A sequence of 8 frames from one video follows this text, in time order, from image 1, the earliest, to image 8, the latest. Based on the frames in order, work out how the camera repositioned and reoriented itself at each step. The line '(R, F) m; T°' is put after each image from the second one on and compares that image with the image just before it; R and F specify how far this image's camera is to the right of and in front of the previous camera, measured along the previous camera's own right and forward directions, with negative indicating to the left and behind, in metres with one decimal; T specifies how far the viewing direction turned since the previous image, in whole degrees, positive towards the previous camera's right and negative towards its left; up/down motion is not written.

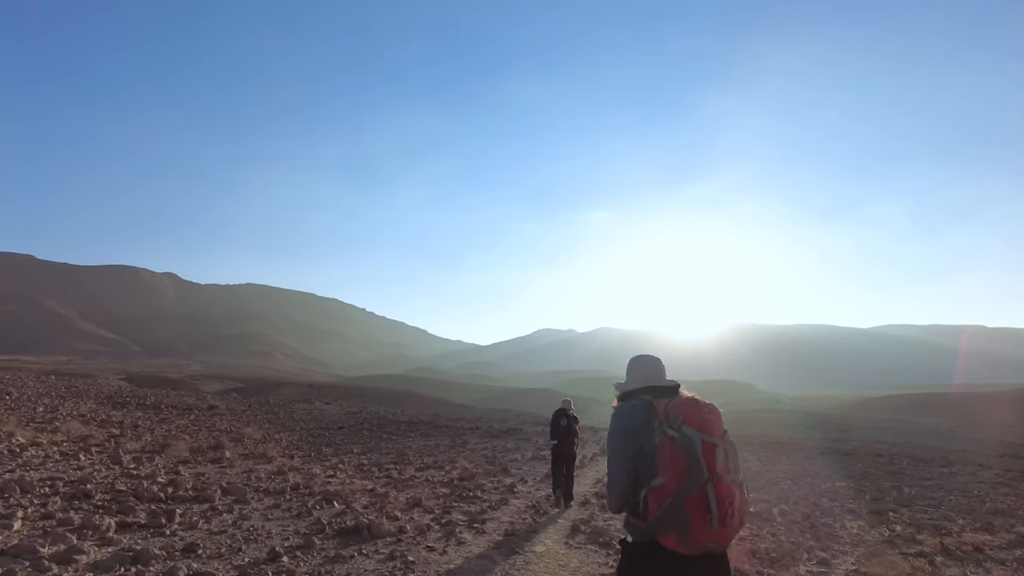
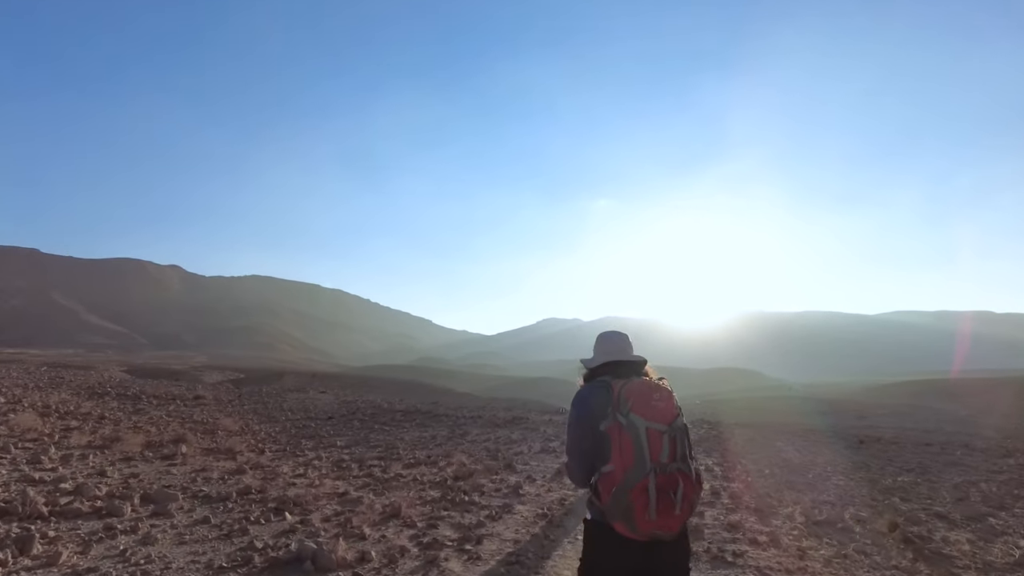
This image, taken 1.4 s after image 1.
(0.0, +2.1) m; 0°
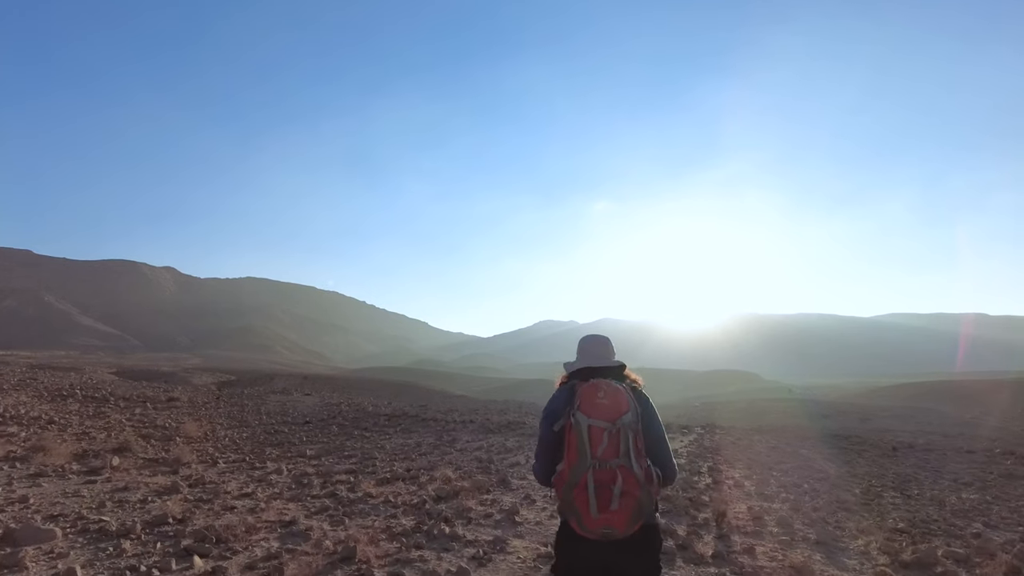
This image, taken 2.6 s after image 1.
(0.0, +1.9) m; 0°
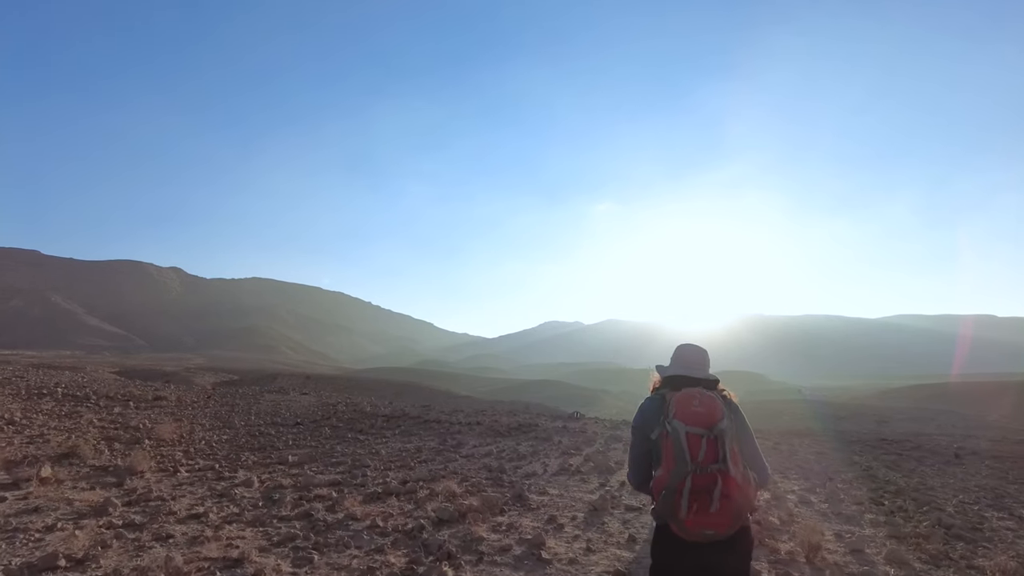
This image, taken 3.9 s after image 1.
(-0.2, +1.8) m; 0°
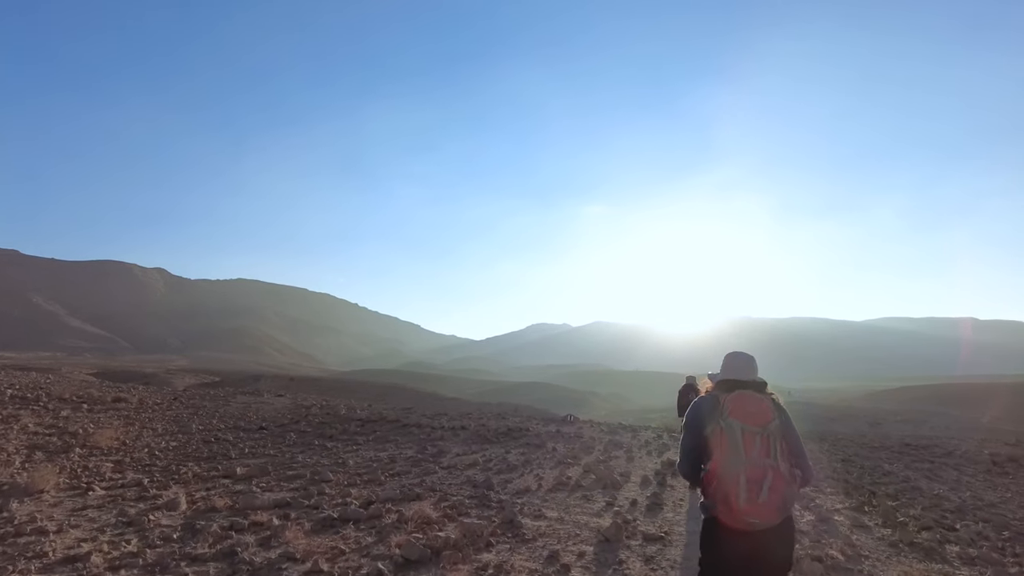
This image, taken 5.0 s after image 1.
(0.0, +1.7) m; +1°
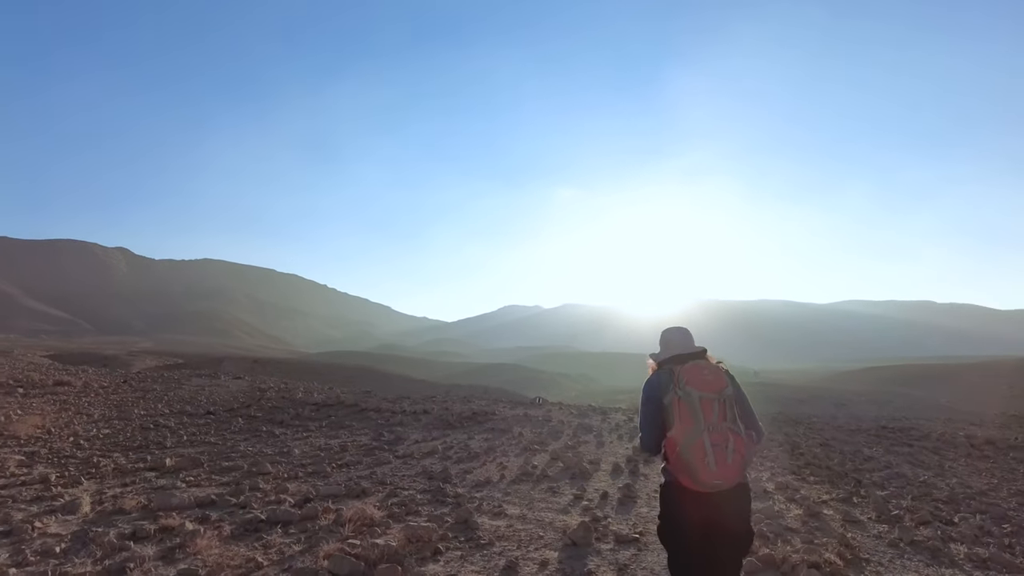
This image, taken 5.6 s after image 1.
(+0.2, +0.9) m; +3°
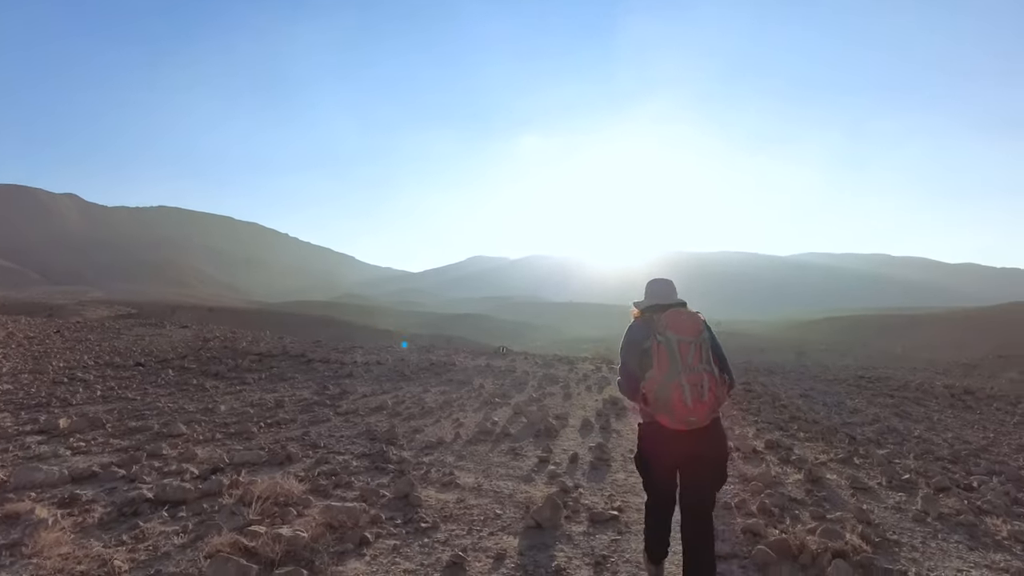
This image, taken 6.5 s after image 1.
(+0.1, +1.2) m; +3°
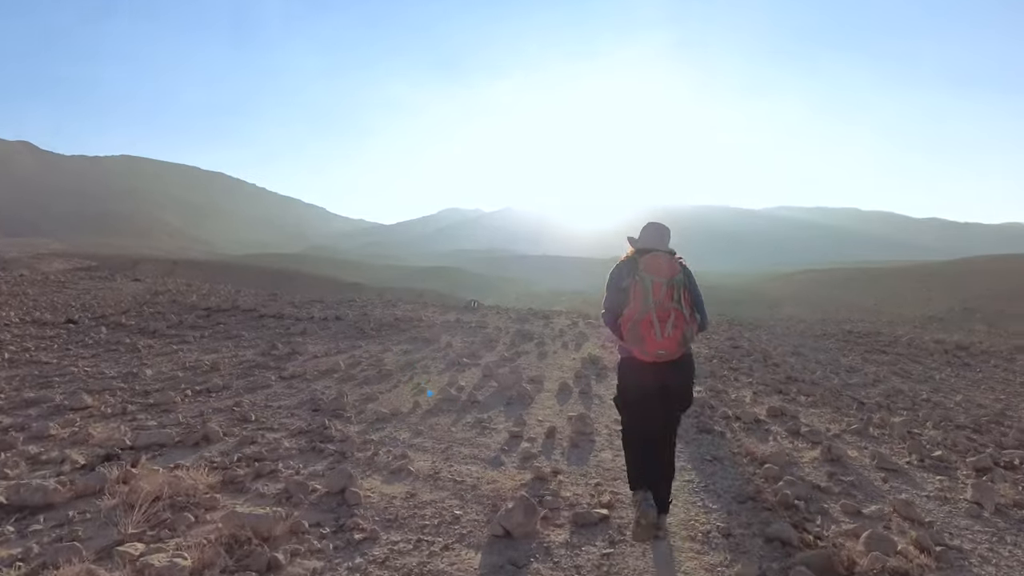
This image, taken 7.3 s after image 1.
(+0.1, +1.1) m; +2°
